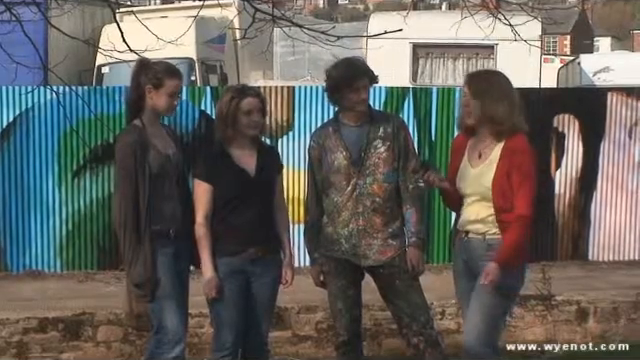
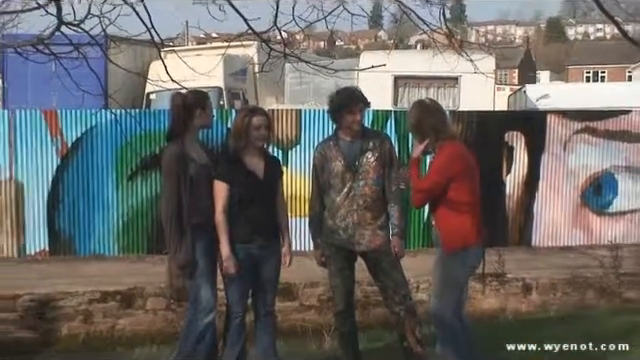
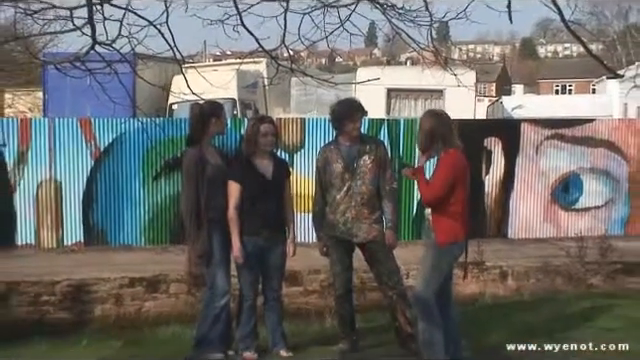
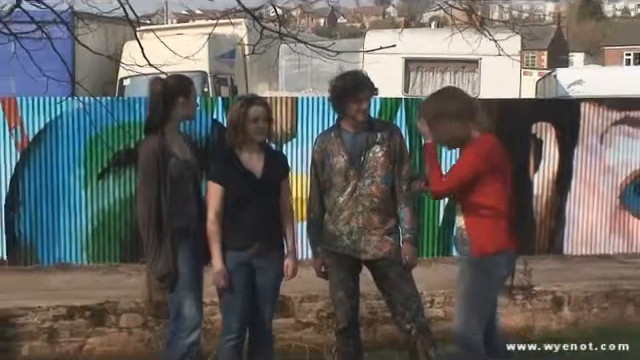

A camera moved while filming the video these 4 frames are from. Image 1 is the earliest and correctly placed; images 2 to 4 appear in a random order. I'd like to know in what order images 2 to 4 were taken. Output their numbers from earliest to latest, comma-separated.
4, 2, 3
